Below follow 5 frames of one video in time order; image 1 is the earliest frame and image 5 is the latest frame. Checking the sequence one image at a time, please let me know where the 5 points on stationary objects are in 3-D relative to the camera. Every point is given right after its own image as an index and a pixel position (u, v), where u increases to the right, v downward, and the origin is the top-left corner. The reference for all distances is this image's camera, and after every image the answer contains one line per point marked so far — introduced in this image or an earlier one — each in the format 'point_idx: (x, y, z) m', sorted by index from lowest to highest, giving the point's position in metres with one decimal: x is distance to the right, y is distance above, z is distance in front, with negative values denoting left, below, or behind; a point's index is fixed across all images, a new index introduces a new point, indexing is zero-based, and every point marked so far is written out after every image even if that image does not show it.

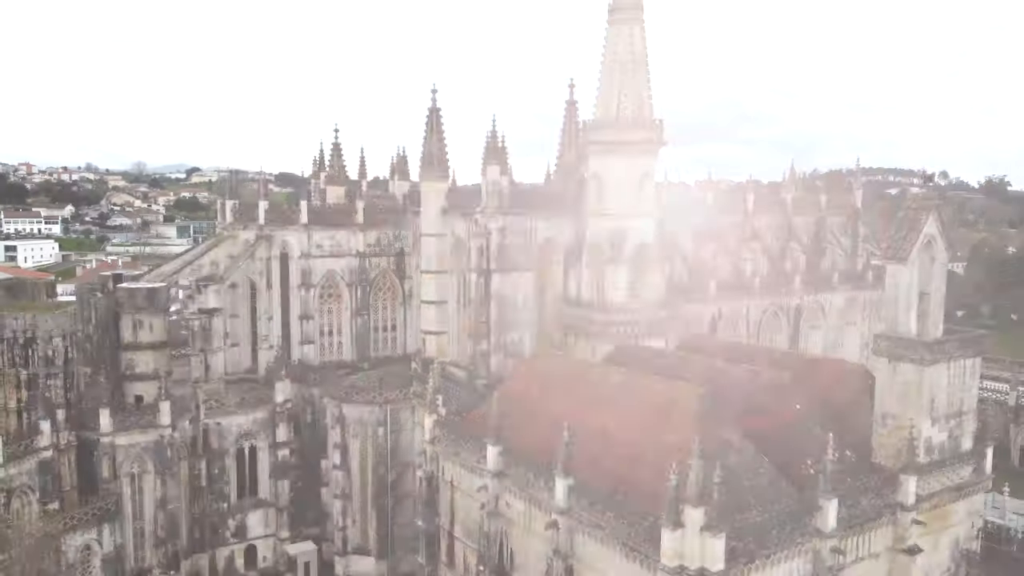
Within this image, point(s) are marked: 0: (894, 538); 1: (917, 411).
0: (+7.3, -4.7, +14.2) m
1: (+7.8, -2.4, +14.4) m
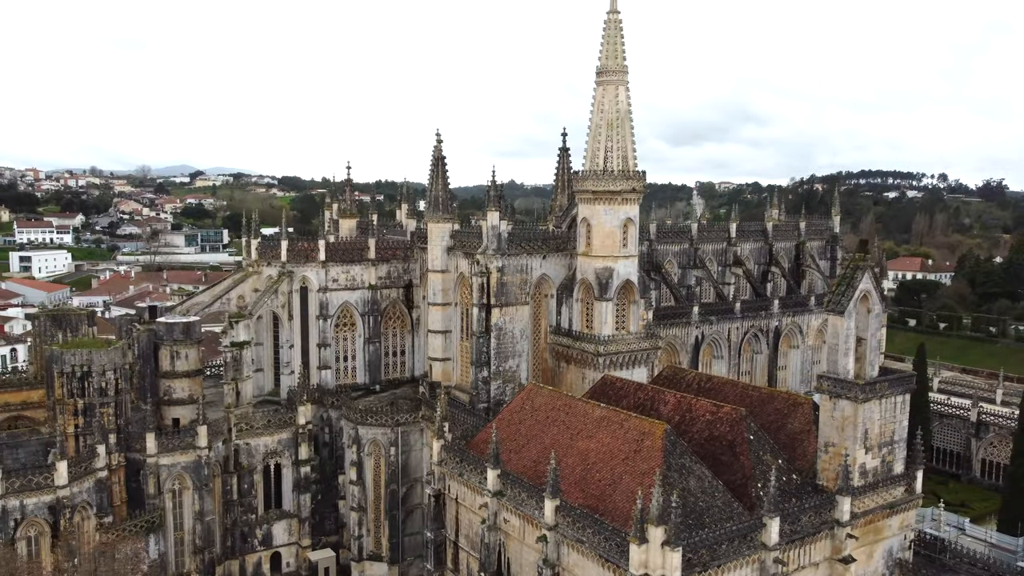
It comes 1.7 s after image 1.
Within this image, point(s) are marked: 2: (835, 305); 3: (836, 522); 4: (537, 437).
0: (+7.2, -5.8, +16.8) m
1: (+7.7, -3.5, +17.0) m
2: (+7.5, -0.4, +17.5) m
3: (+7.2, -5.2, +16.7) m
4: (+0.7, -3.8, +19.0) m
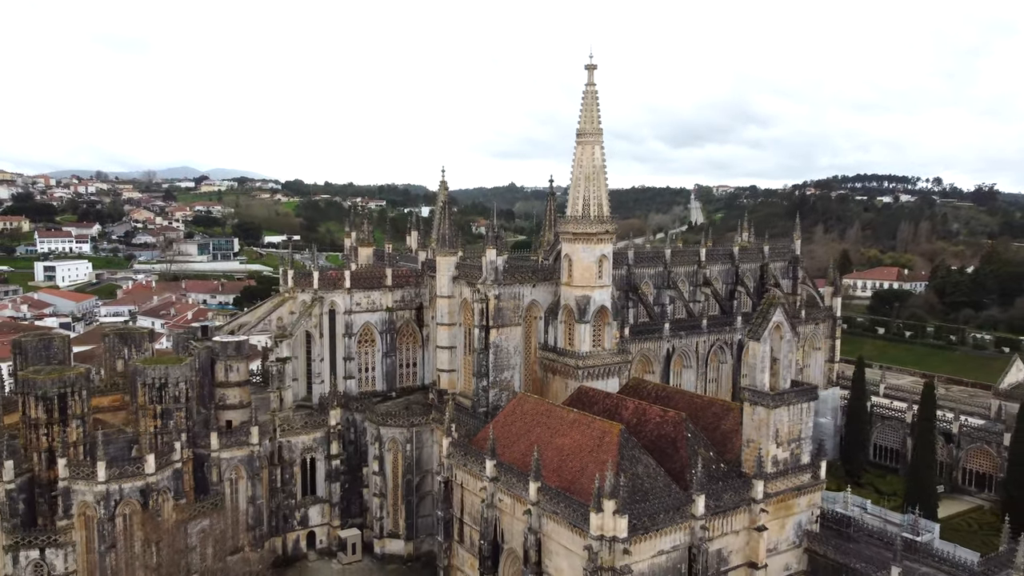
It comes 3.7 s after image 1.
0: (+7.0, -6.8, +22.0) m
1: (+7.5, -4.5, +22.2) m
2: (+7.3, -1.4, +22.8) m
3: (+7.0, -6.2, +21.9) m
4: (+0.4, -4.7, +24.2) m
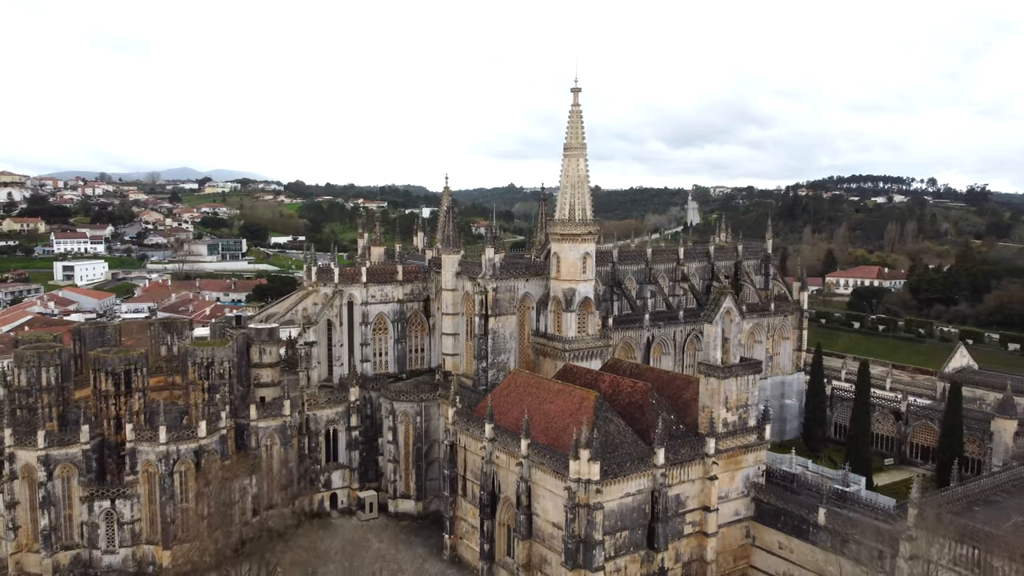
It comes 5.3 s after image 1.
0: (+6.8, -6.5, +26.6) m
1: (+7.3, -4.1, +26.8) m
2: (+7.1, -1.1, +27.4) m
3: (+6.8, -5.9, +26.5) m
4: (+0.2, -4.4, +28.8) m
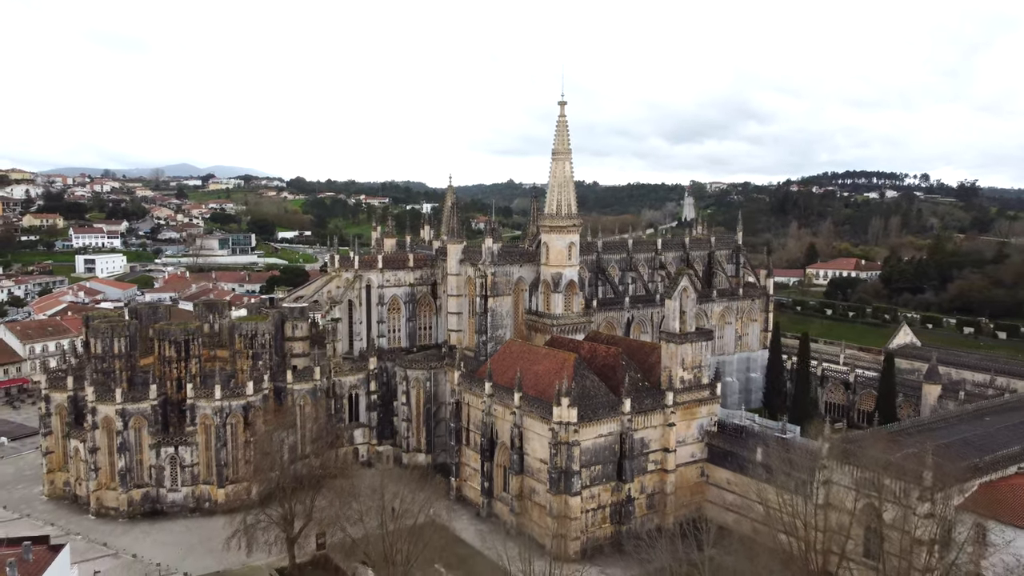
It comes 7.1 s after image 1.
0: (+6.6, -5.7, +32.5) m
1: (+7.1, -3.3, +32.7) m
2: (+6.9, -0.2, +33.3) m
3: (+6.6, -5.0, +32.4) m
4: (0.0, -3.6, +34.8) m
